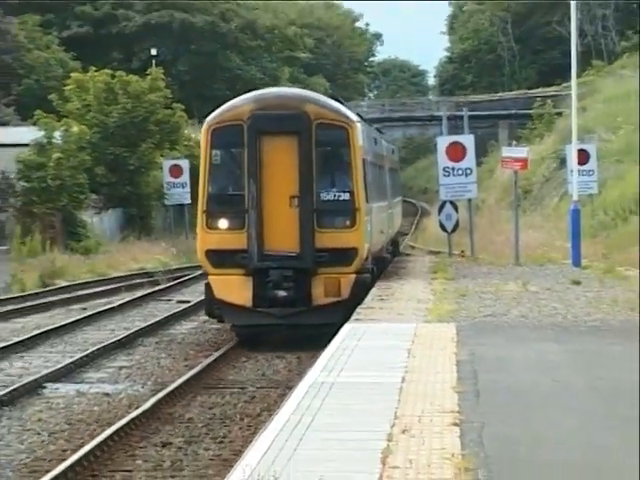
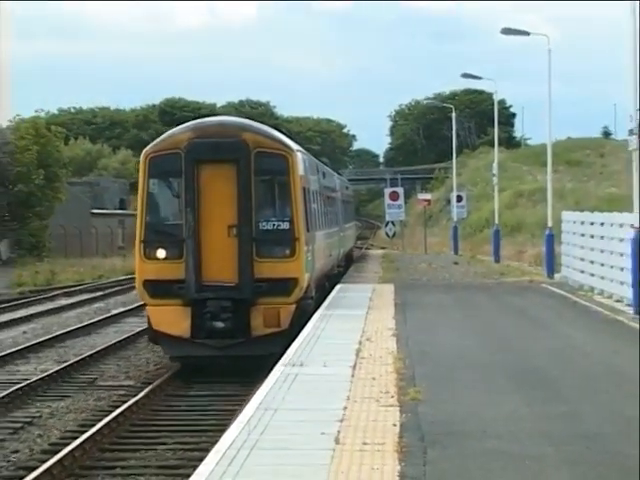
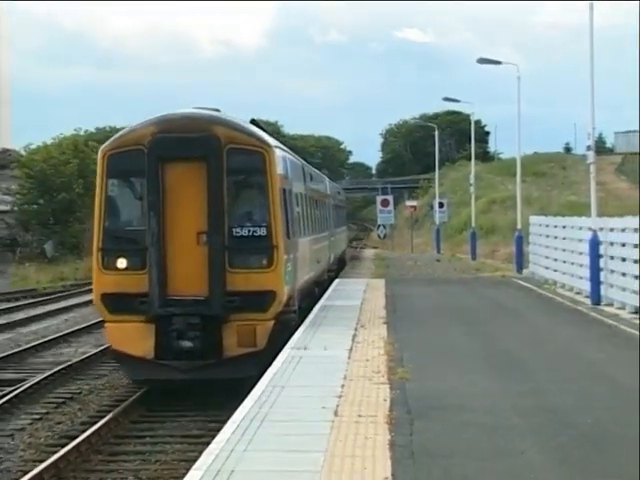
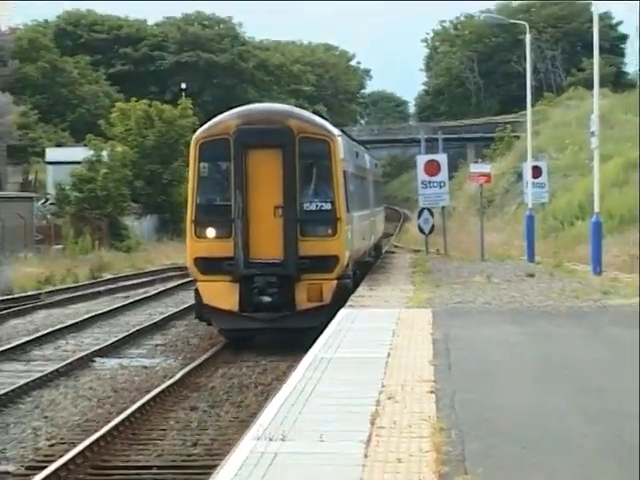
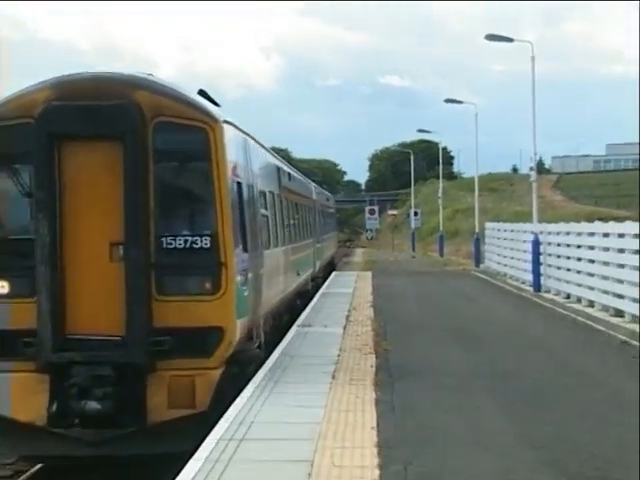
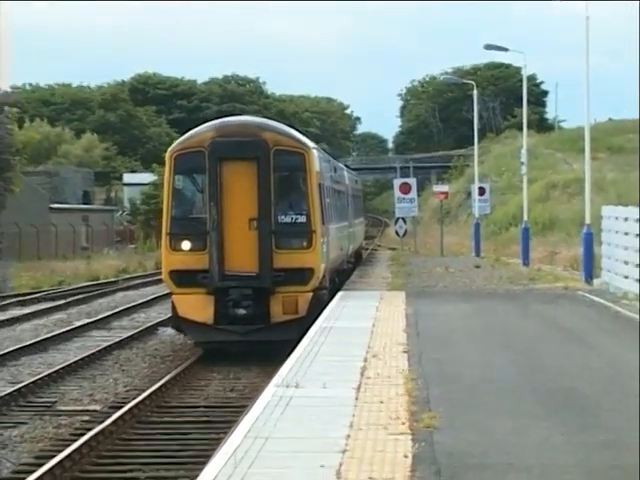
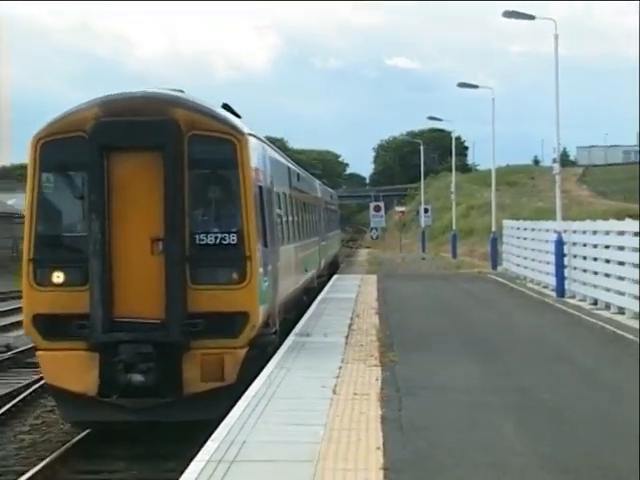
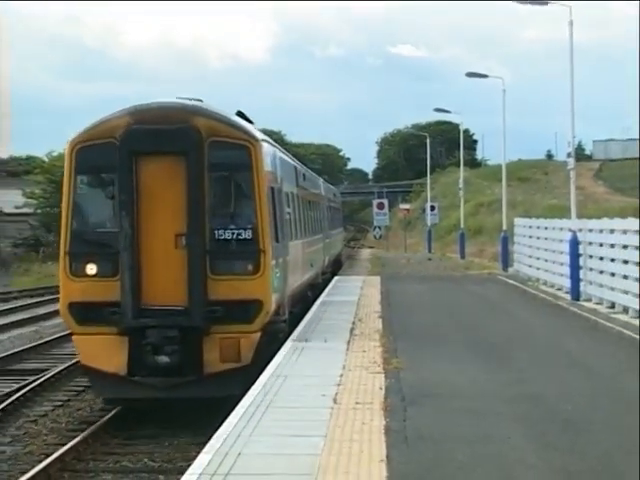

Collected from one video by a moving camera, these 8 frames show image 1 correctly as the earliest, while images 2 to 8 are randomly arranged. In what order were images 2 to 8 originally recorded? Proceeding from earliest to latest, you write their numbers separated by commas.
4, 6, 2, 3, 8, 7, 5
